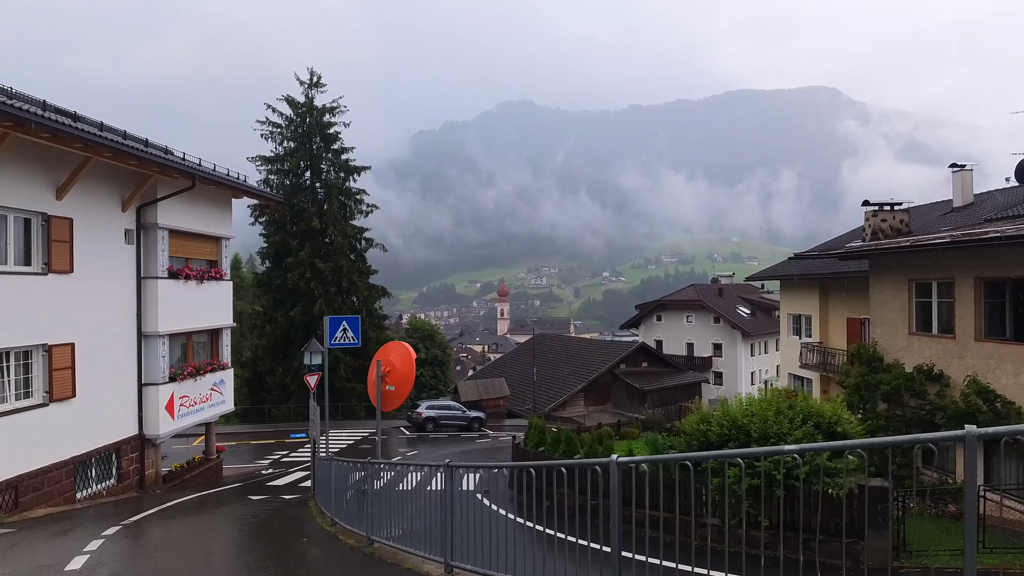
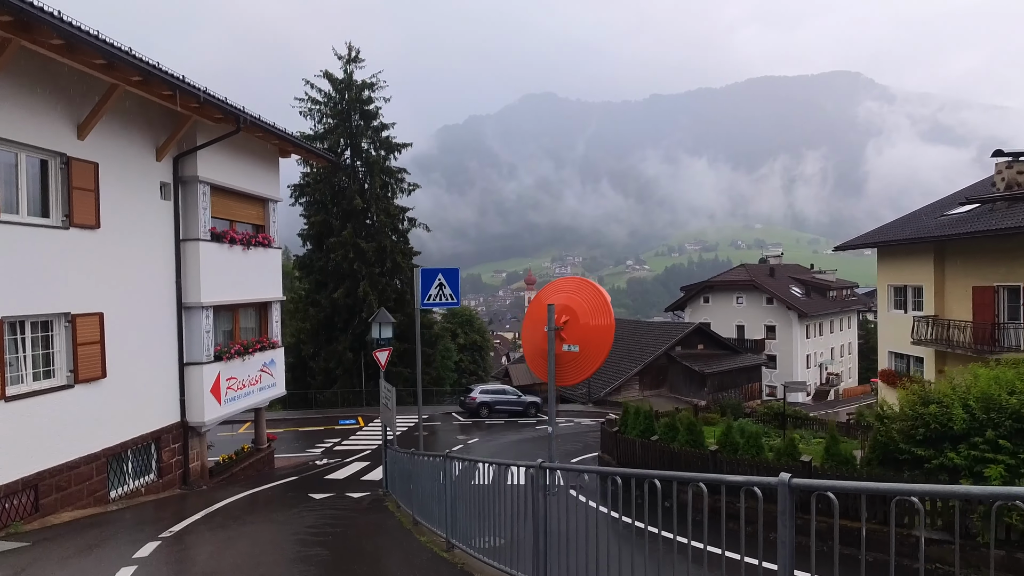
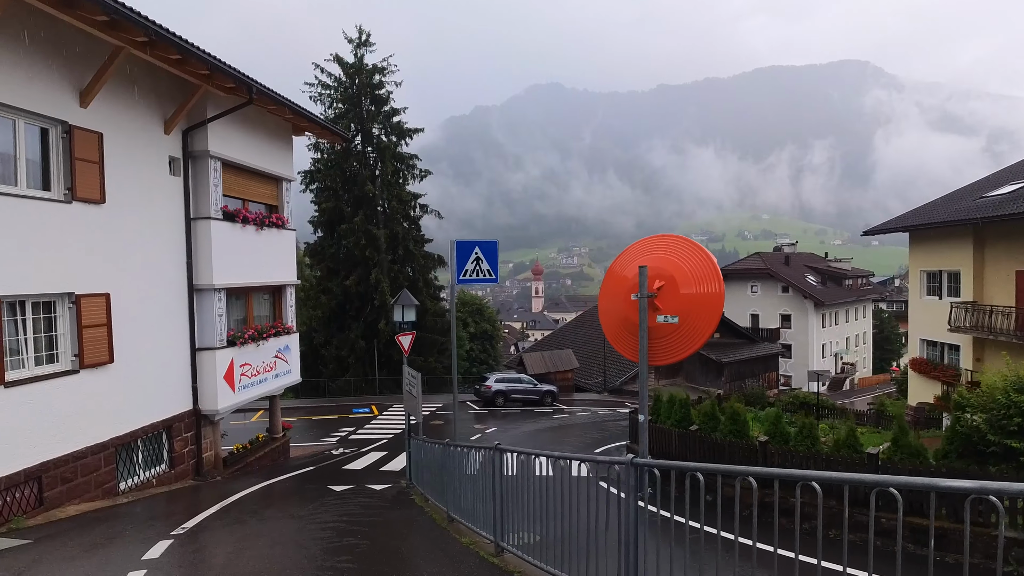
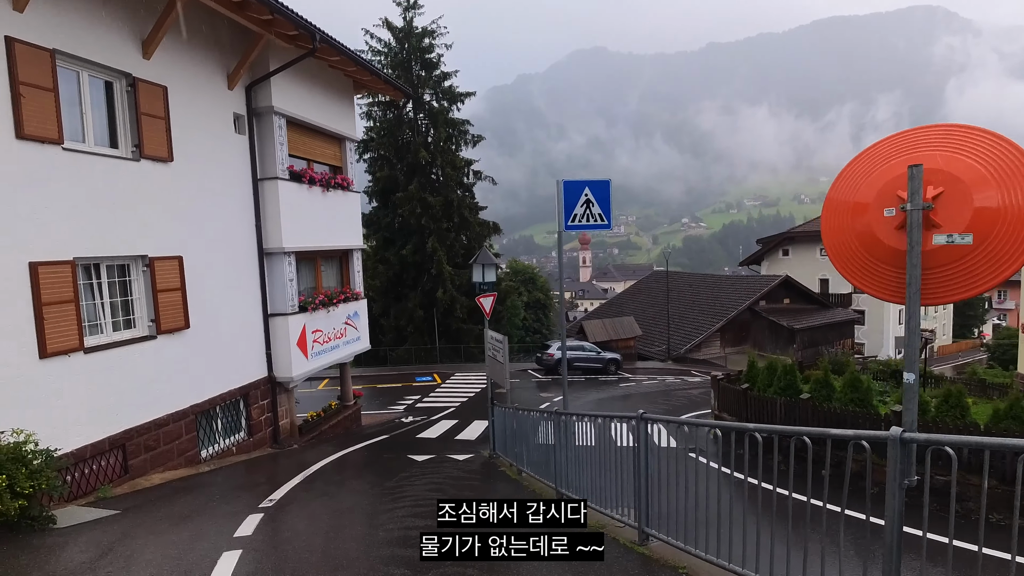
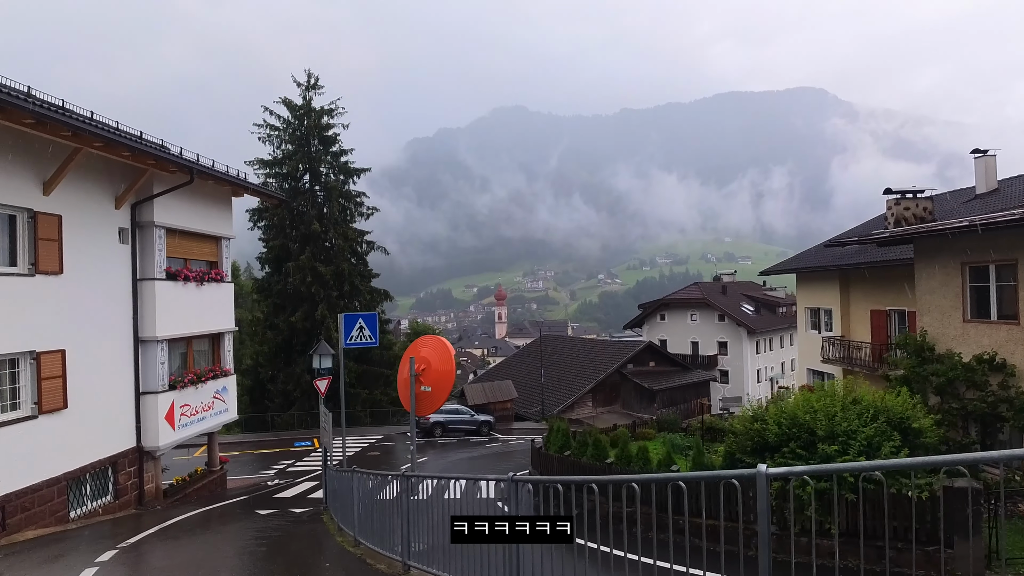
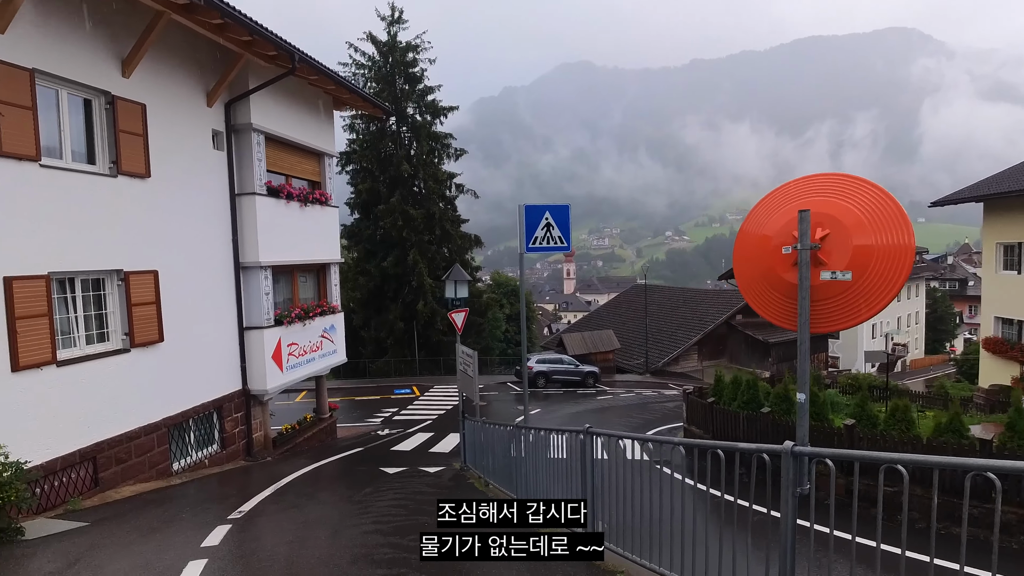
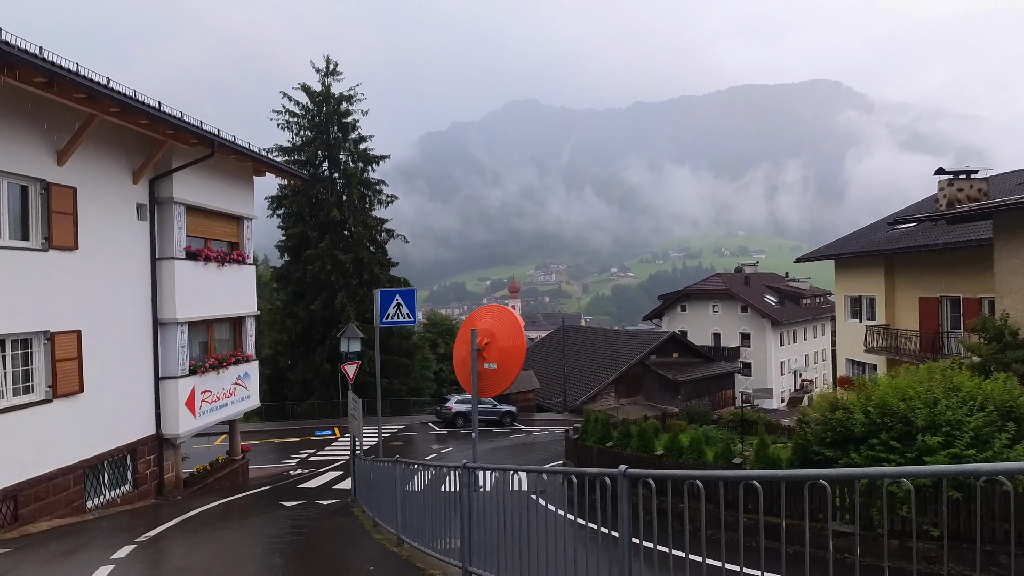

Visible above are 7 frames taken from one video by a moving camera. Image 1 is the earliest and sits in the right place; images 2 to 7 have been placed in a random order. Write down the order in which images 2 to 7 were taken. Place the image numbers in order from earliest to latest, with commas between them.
5, 7, 2, 3, 6, 4
